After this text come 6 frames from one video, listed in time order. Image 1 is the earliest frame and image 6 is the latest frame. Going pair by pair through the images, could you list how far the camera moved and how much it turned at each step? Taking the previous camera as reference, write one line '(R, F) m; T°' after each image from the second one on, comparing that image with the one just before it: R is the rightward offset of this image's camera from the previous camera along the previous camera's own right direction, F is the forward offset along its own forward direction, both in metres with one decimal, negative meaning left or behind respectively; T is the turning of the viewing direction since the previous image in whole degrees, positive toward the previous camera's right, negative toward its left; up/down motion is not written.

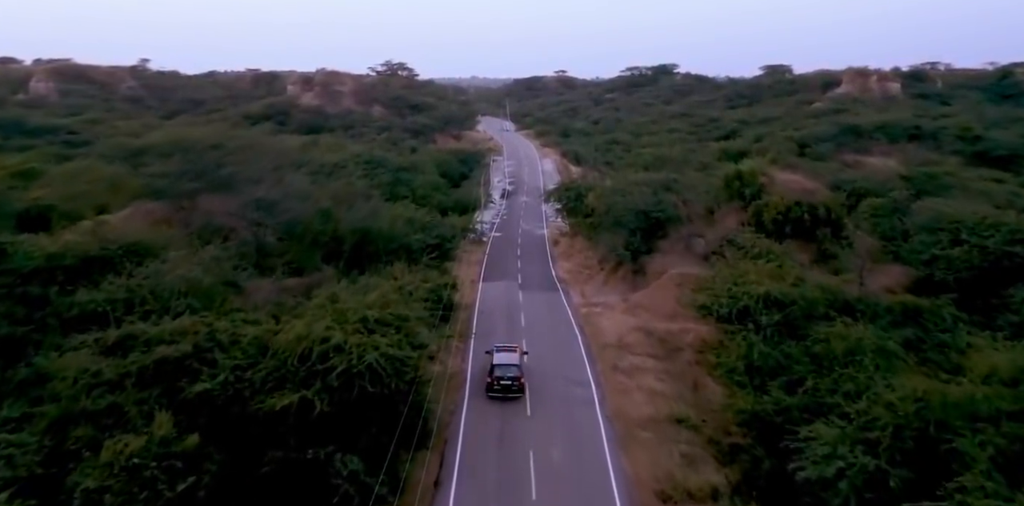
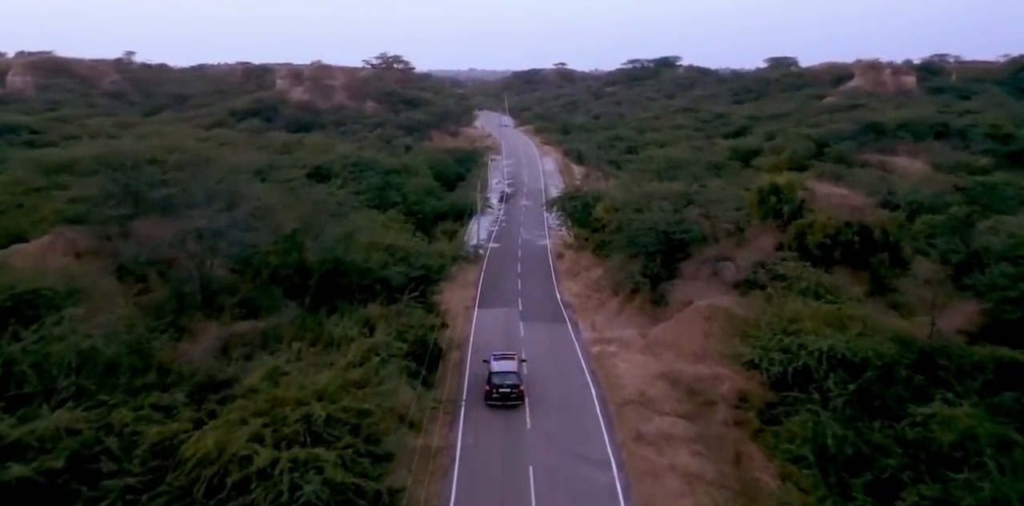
(0.0, +5.0) m; 0°
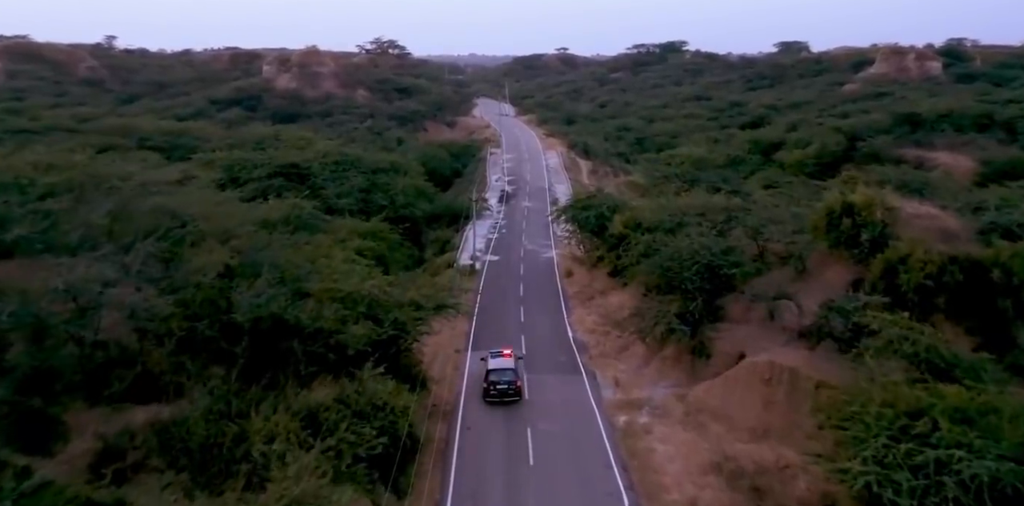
(0.0, +6.7) m; 0°
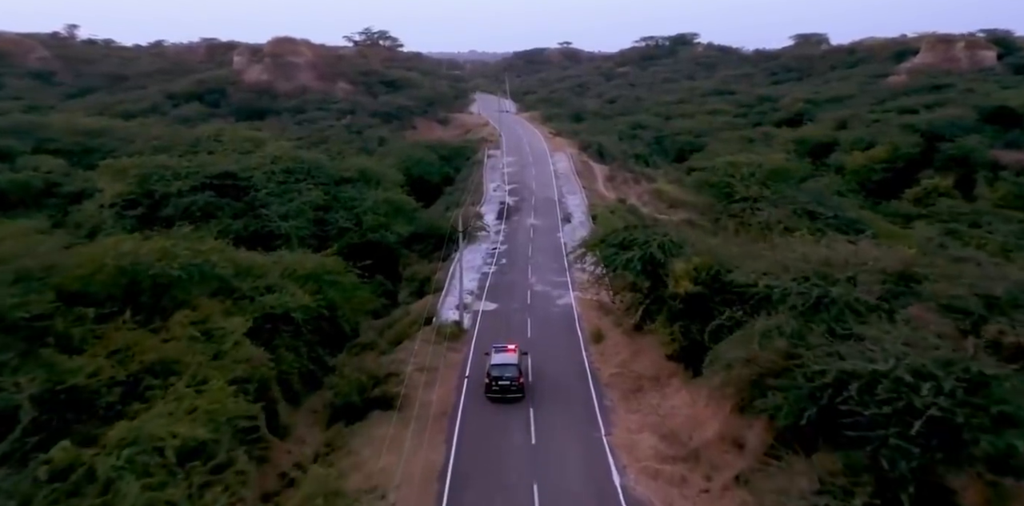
(-0.1, +12.9) m; 0°
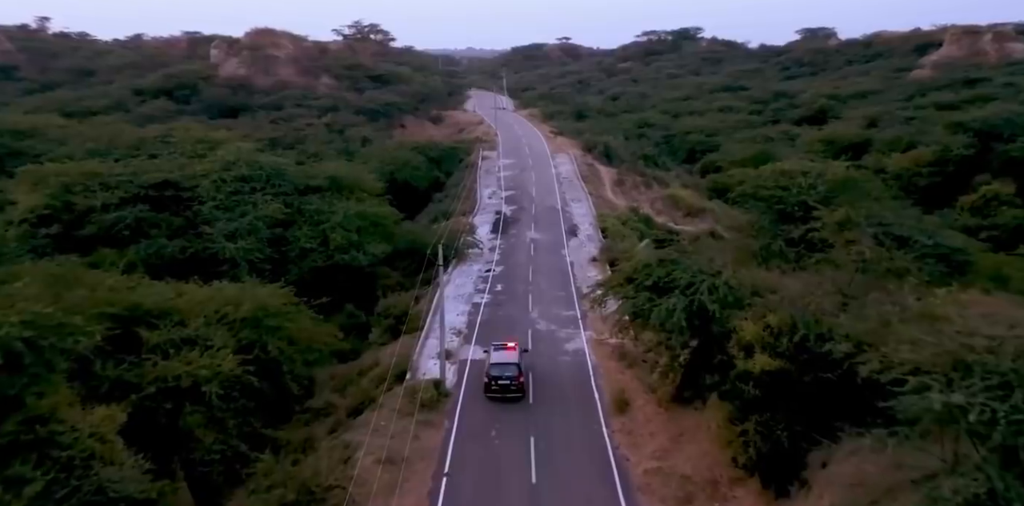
(0.0, +7.0) m; 0°
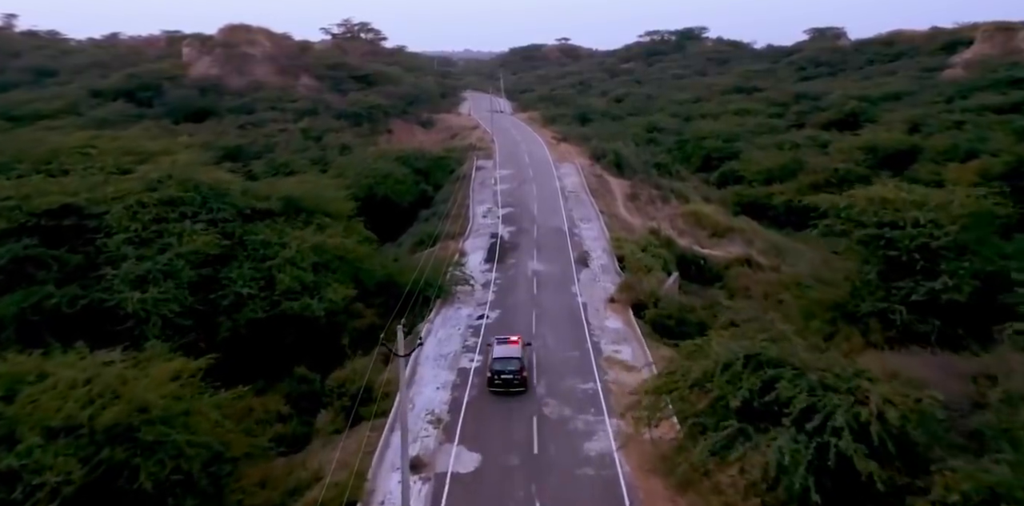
(0.0, +7.8) m; 0°
